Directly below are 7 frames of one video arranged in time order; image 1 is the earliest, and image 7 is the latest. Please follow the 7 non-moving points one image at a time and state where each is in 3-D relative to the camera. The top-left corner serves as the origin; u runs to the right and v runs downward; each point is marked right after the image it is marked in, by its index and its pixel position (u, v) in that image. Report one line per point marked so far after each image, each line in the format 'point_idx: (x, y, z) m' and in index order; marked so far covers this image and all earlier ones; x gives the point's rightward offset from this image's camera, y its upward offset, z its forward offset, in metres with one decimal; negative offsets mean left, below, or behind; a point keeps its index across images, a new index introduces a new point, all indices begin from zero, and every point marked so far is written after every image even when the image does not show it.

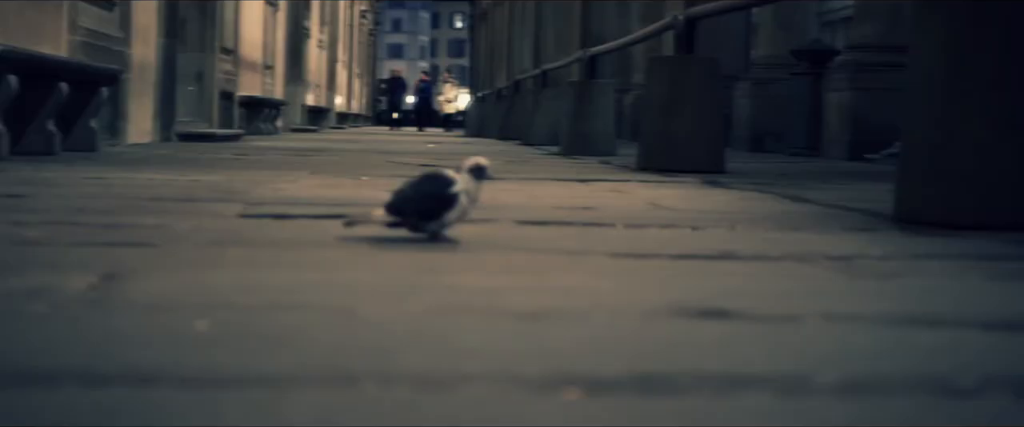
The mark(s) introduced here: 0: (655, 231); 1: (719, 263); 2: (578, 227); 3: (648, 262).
0: (+0.5, -0.1, +5.1) m
1: (+0.6, -0.1, +3.8) m
2: (+0.2, -0.1, +5.2) m
3: (+0.4, -0.1, +3.8) m
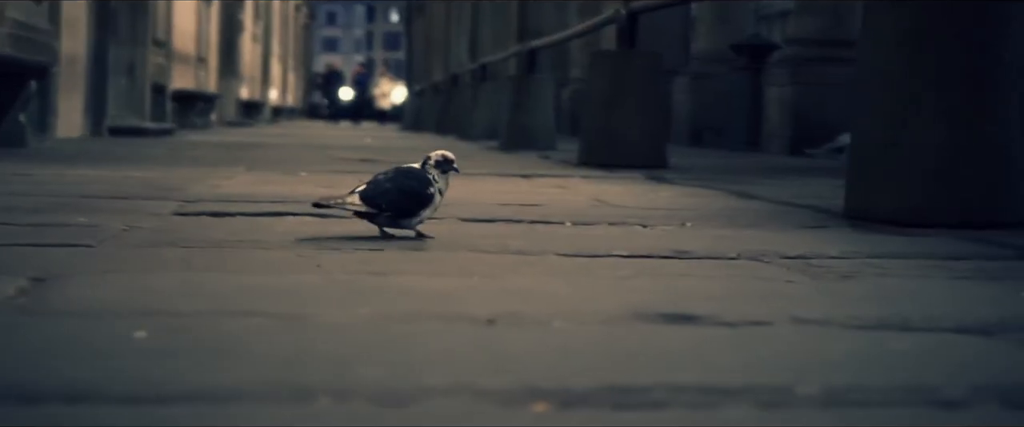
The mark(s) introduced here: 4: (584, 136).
0: (+0.3, -0.1, +4.9) m
1: (+0.4, -0.1, +3.7) m
2: (0.0, -0.1, +5.1) m
3: (+0.2, -0.1, +3.7) m
4: (+0.5, +0.6, +11.4) m
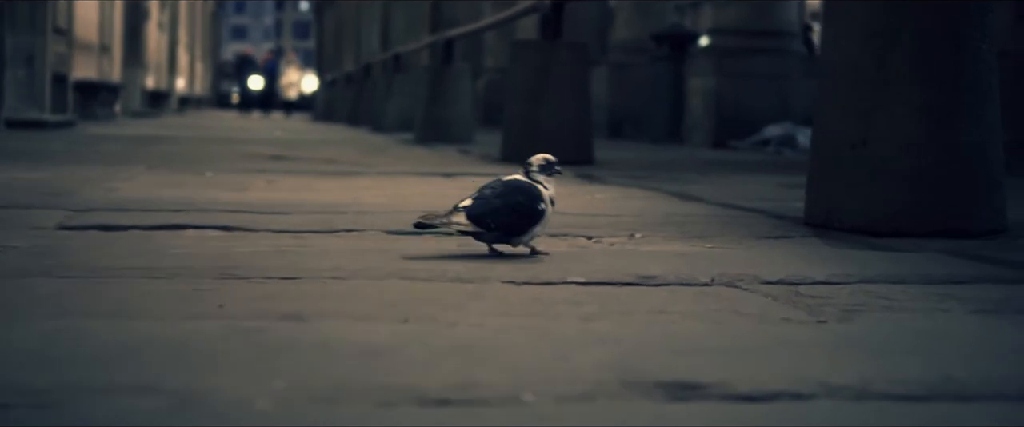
0: (+0.1, -0.1, +4.4) m
1: (+0.3, -0.2, +3.2) m
2: (-0.2, -0.1, +4.5) m
3: (+0.1, -0.2, +3.2) m
4: (-0.1, +0.6, +10.8) m
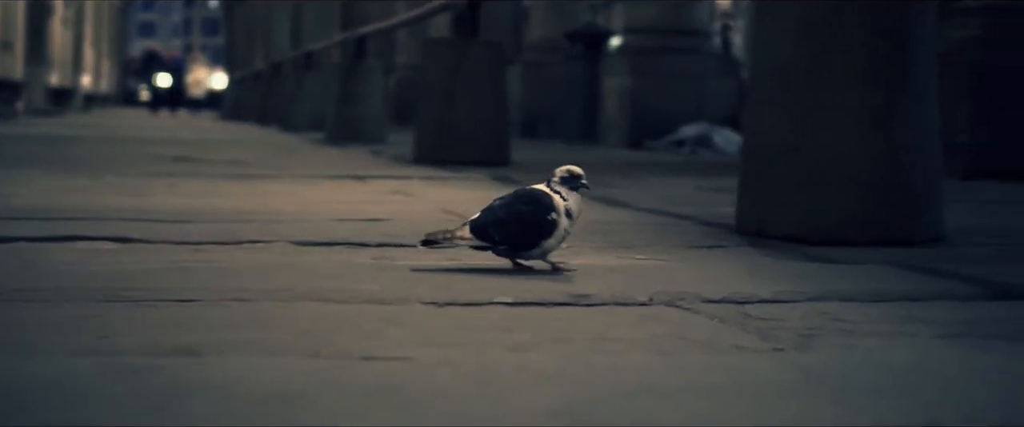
0: (-0.1, -0.1, +4.1) m
1: (+0.1, -0.2, +2.9) m
2: (-0.4, -0.1, +4.2) m
3: (0.0, -0.2, +2.9) m
4: (-0.7, +0.6, +10.5) m
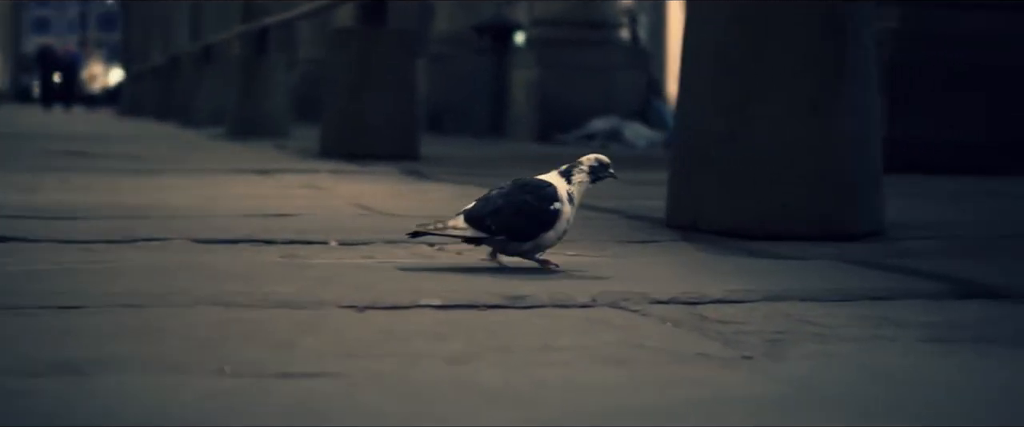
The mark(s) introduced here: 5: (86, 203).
0: (-0.3, -0.1, +3.8) m
1: (0.0, -0.2, +2.6) m
2: (-0.6, -0.1, +3.8) m
3: (-0.2, -0.2, +2.5) m
4: (-1.3, +0.6, +10.1) m
5: (-1.7, 0.0, +5.7) m
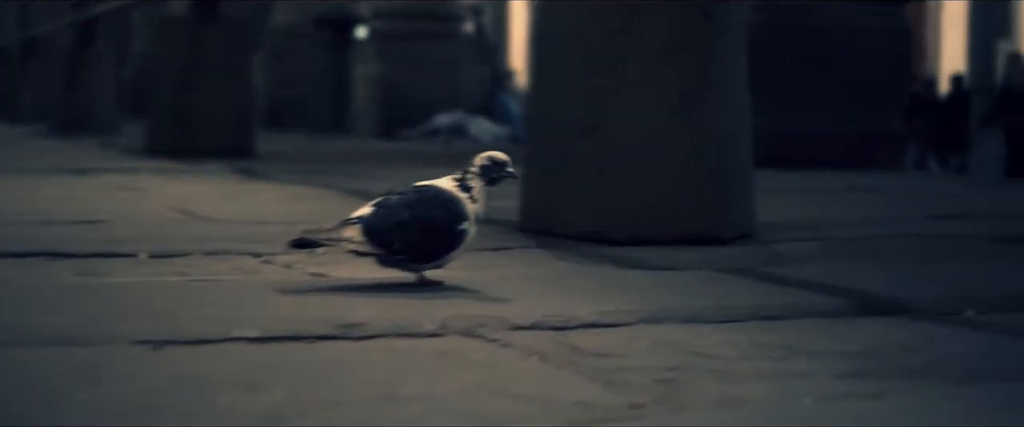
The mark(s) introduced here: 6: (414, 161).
0: (-0.7, -0.1, +3.2) m
1: (-0.2, -0.2, +2.1) m
2: (-1.0, -0.1, +3.3) m
3: (-0.4, -0.2, +2.1) m
4: (-2.4, +0.6, +9.4) m
5: (-2.3, 0.0, +5.0) m
6: (-0.6, +0.4, +9.9) m
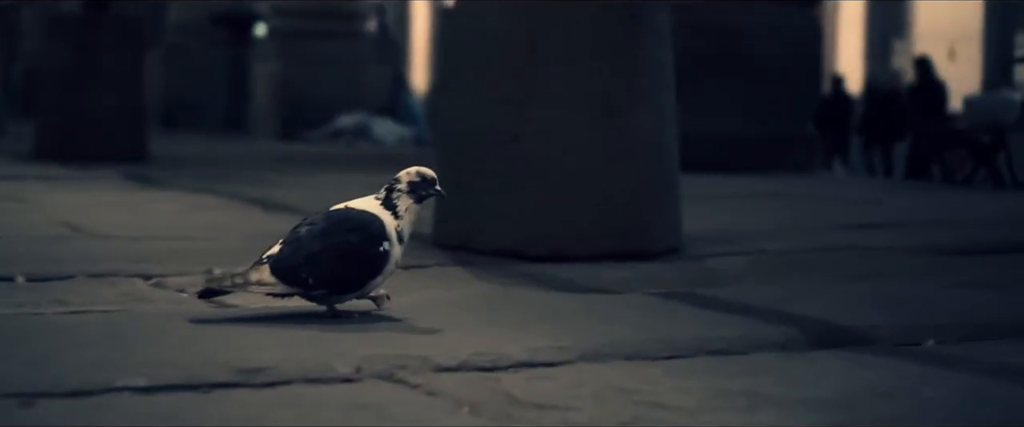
0: (-0.9, -0.2, +2.9) m
1: (-0.3, -0.3, +1.8) m
2: (-1.2, -0.2, +3.0) m
3: (-0.5, -0.3, +1.8) m
4: (-3.0, +0.5, +9.0) m
5: (-2.5, 0.0, +4.6) m
6: (-1.3, +0.3, +9.6) m
